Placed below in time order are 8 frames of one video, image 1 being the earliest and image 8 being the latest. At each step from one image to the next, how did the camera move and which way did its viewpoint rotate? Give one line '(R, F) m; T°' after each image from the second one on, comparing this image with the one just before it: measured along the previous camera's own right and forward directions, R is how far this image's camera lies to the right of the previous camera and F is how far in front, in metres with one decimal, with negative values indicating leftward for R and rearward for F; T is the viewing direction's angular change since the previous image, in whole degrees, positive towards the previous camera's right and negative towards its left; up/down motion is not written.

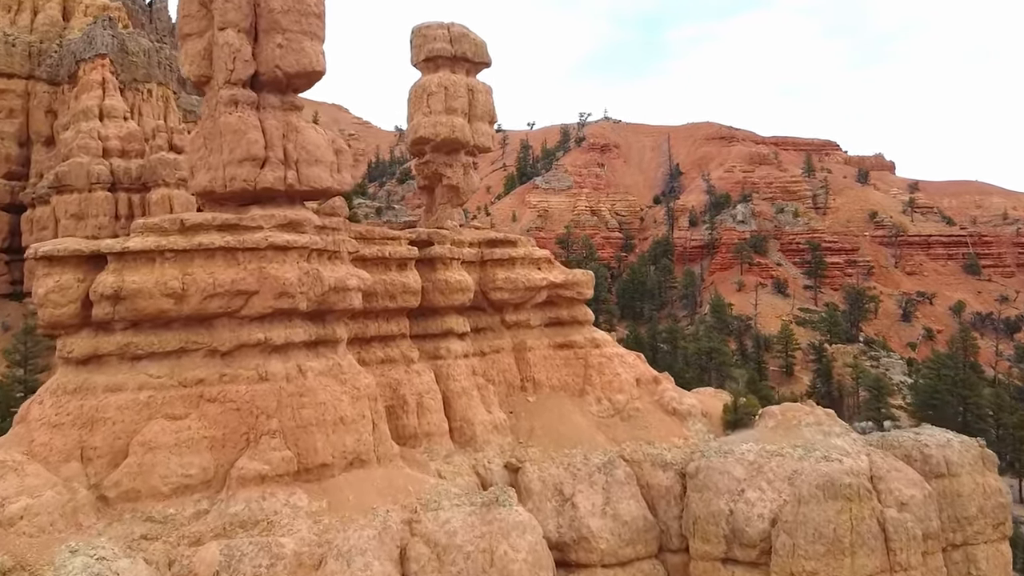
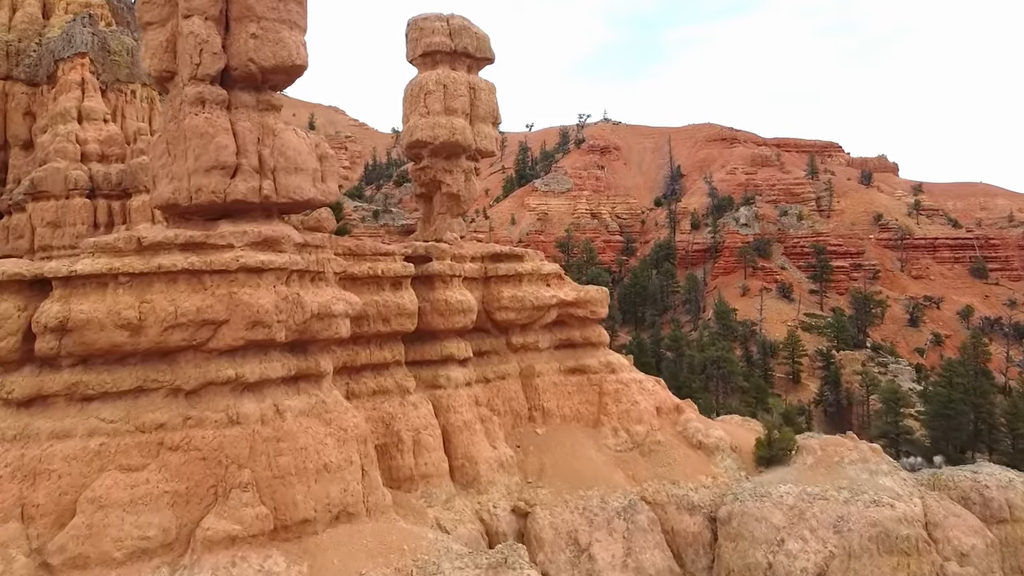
(-0.1, +1.5) m; 0°
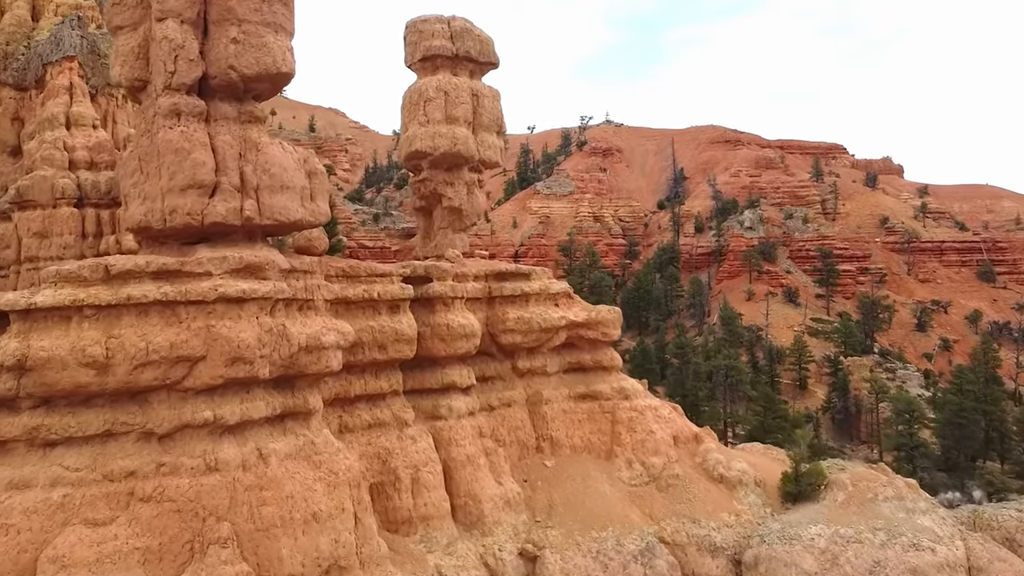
(-0.1, +0.9) m; 0°
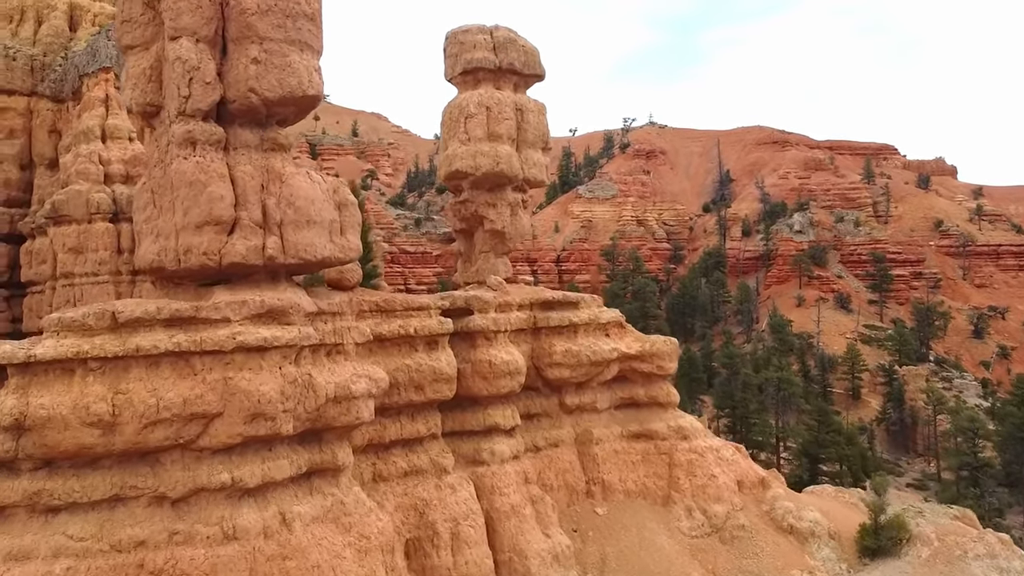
(-0.1, +0.9) m; -2°
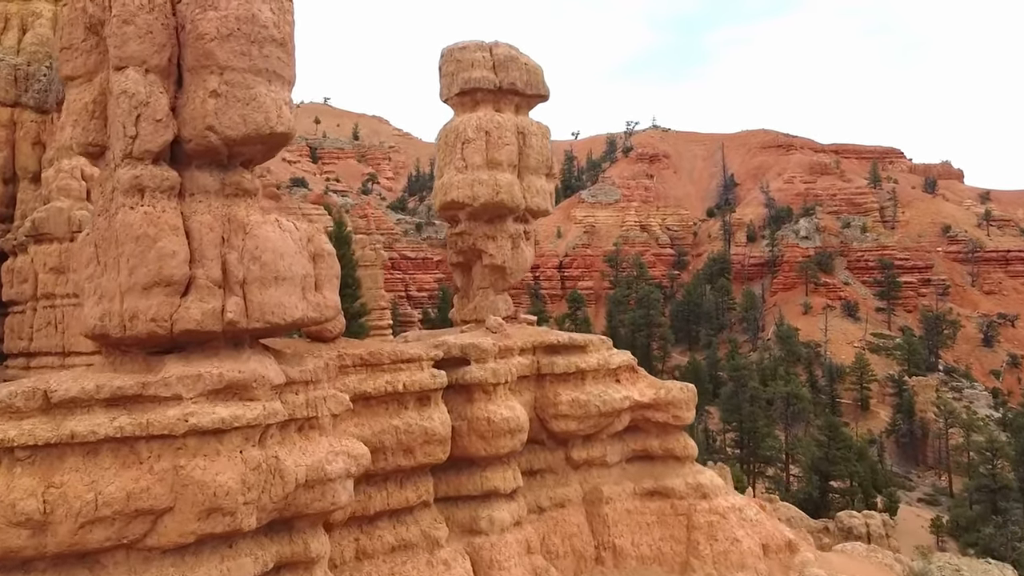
(0.0, +1.1) m; 0°
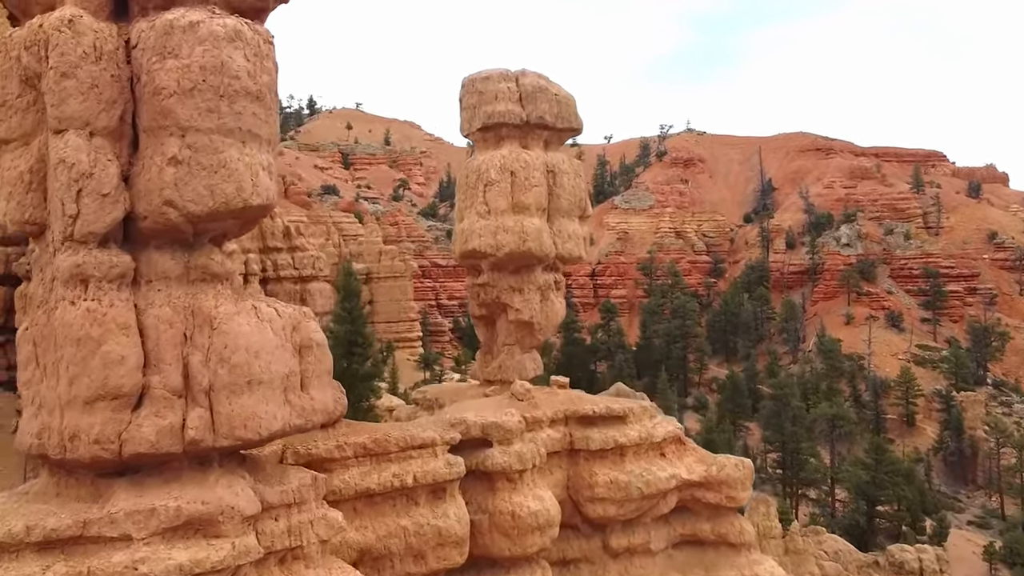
(0.0, +1.3) m; -2°
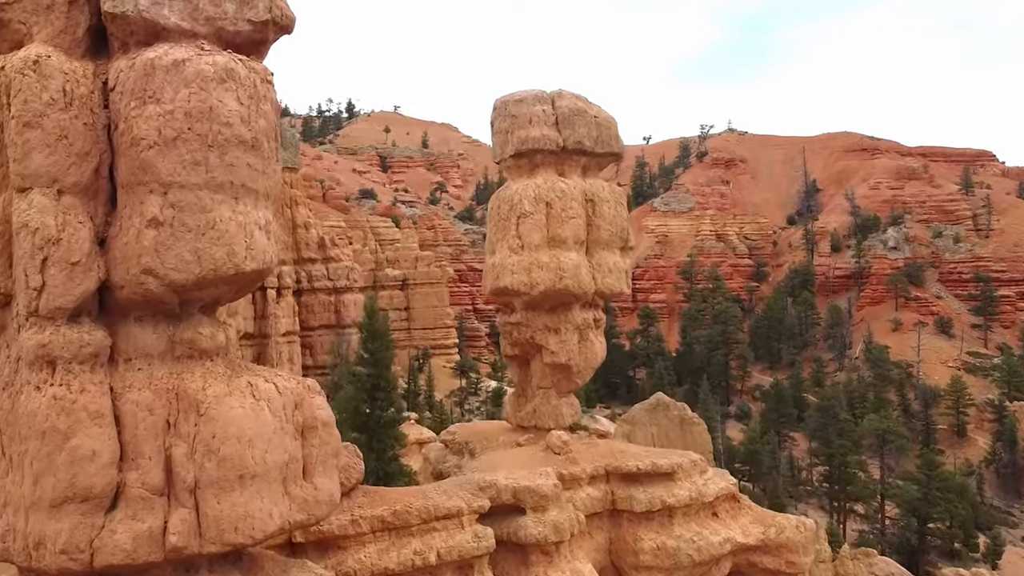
(0.0, +0.8) m; -2°
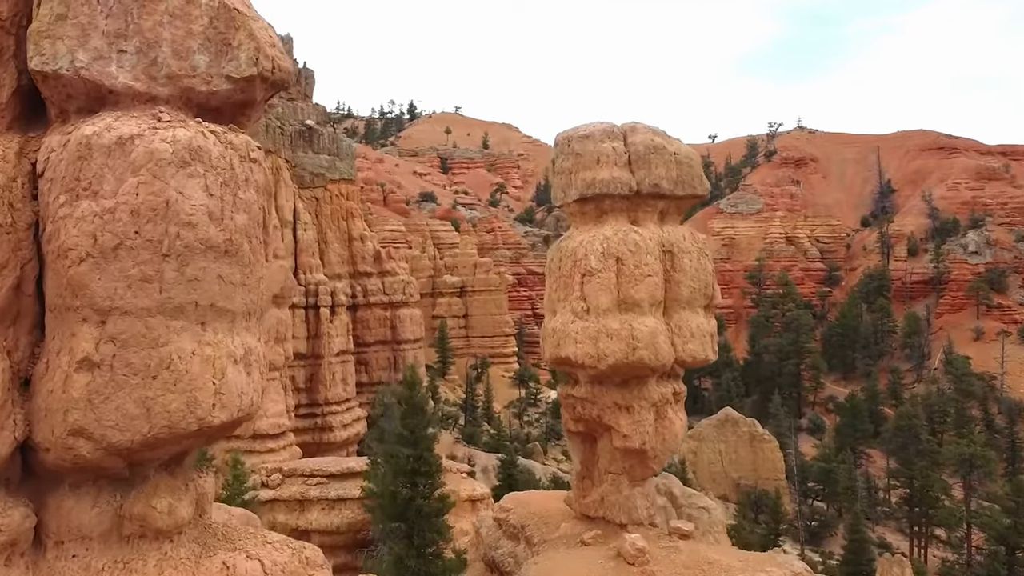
(0.0, +1.4) m; -4°
